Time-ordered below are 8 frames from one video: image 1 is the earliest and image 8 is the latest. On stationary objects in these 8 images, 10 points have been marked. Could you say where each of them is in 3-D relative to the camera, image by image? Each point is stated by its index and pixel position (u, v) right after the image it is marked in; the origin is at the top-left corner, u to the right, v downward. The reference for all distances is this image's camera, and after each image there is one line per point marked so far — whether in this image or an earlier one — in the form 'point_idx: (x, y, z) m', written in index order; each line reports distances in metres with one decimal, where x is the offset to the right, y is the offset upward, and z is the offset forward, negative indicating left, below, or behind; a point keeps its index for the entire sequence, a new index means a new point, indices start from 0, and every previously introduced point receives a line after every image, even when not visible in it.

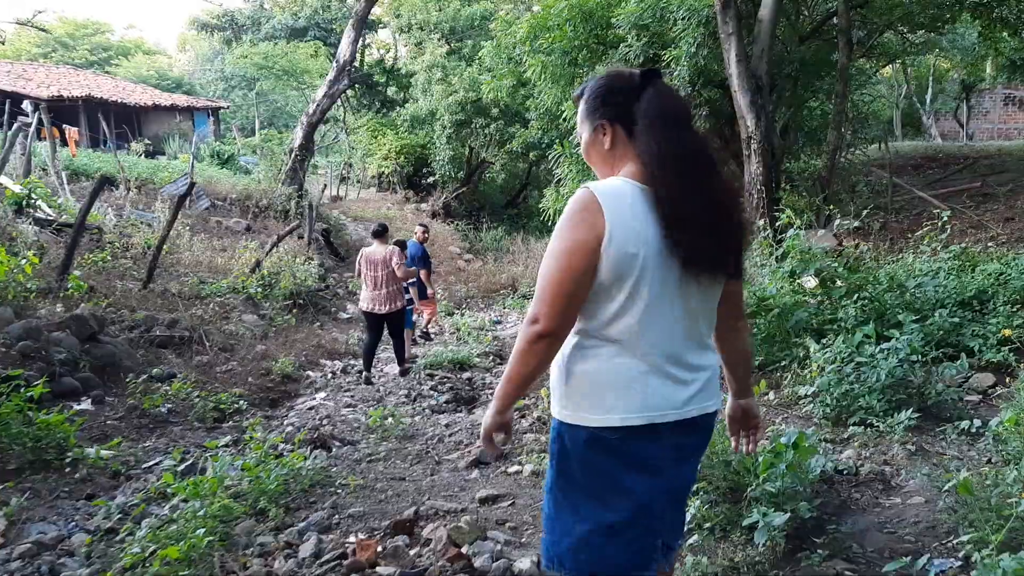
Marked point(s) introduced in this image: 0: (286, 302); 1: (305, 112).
0: (-2.5, -0.1, +10.0) m
1: (-3.7, +3.1, +16.2) m
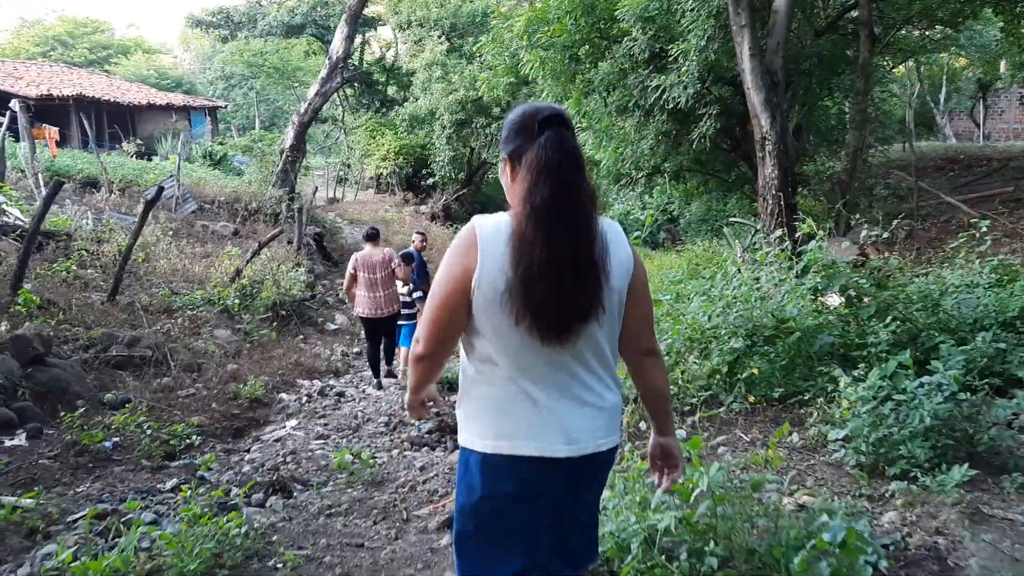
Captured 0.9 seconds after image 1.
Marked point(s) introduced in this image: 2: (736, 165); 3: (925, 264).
0: (-2.5, -0.2, +9.4) m
1: (-3.7, +3.0, +15.6) m
2: (+2.5, +1.4, +10.4) m
3: (+3.1, +0.2, +6.9) m
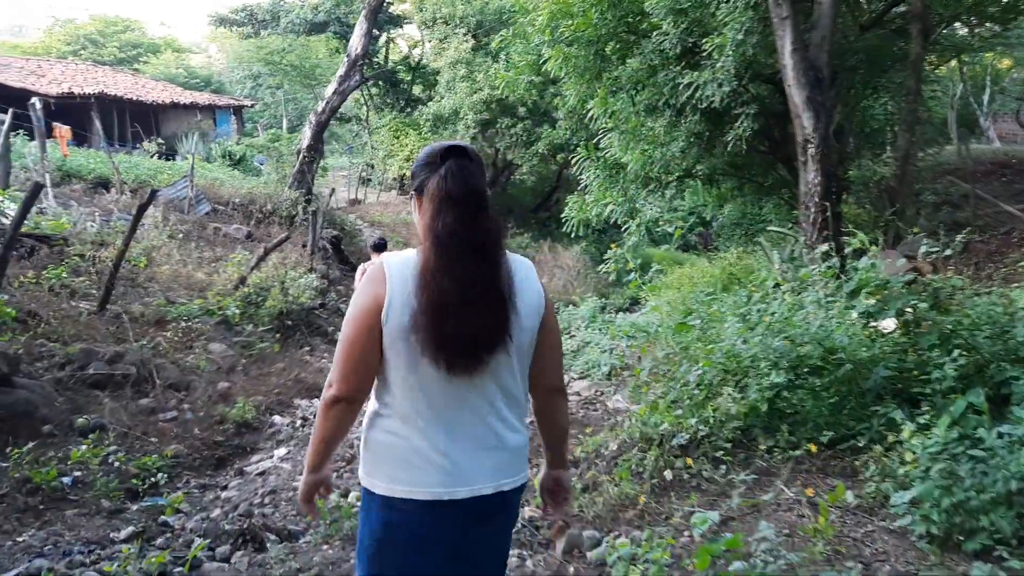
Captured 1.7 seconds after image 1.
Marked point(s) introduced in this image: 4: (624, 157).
0: (-2.3, -0.3, +8.8) m
1: (-3.2, +2.9, +15.1) m
2: (+2.8, +1.3, +9.7) m
3: (+3.2, 0.0, +6.2) m
4: (+1.2, +1.4, +9.8) m
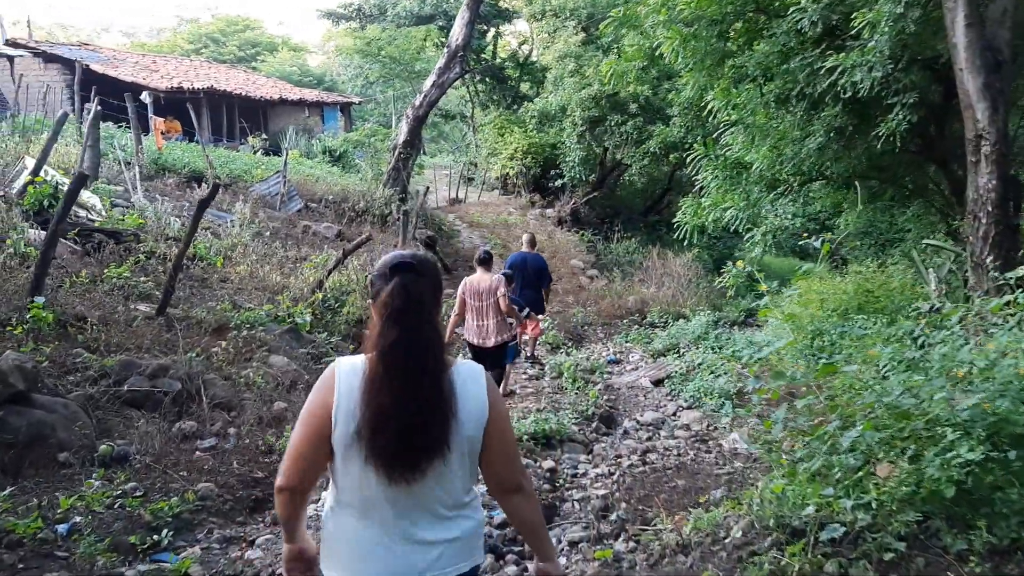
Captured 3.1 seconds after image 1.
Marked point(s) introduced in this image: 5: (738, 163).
0: (-1.4, -0.4, +8.1) m
1: (-1.5, +2.9, +14.3) m
2: (+3.7, +1.1, +8.3) m
3: (+3.7, -0.2, +4.8) m
4: (+2.2, +1.2, +8.6) m
5: (+2.3, +1.3, +9.2) m
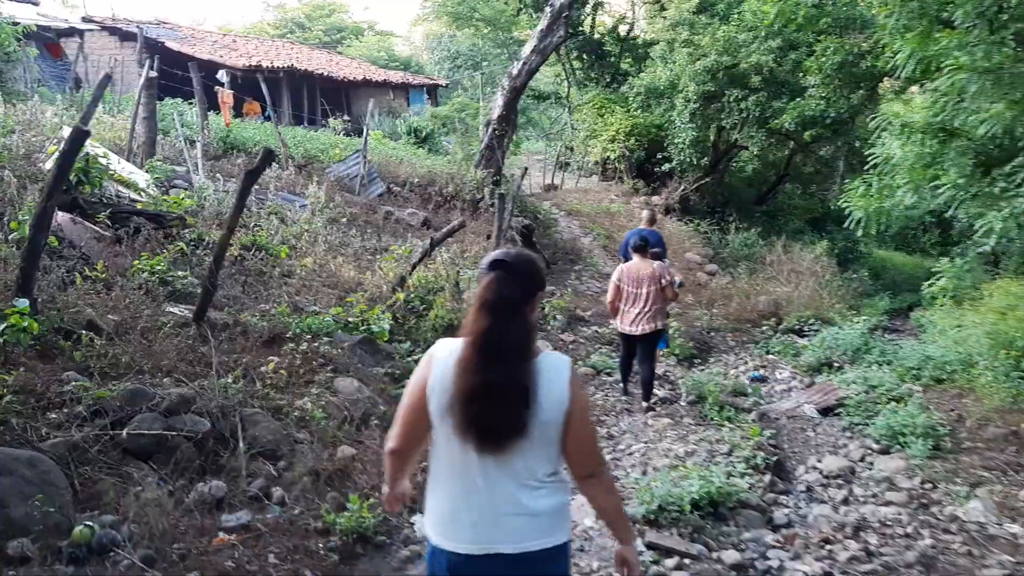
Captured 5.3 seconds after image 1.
0: (-0.5, -0.4, +6.4) m
1: (0.0, +3.0, +12.7) m
2: (+4.7, +1.0, +6.2) m
3: (+4.3, -0.2, +2.7) m
4: (+3.2, +1.2, +6.6) m
5: (+3.3, +1.2, +7.2) m
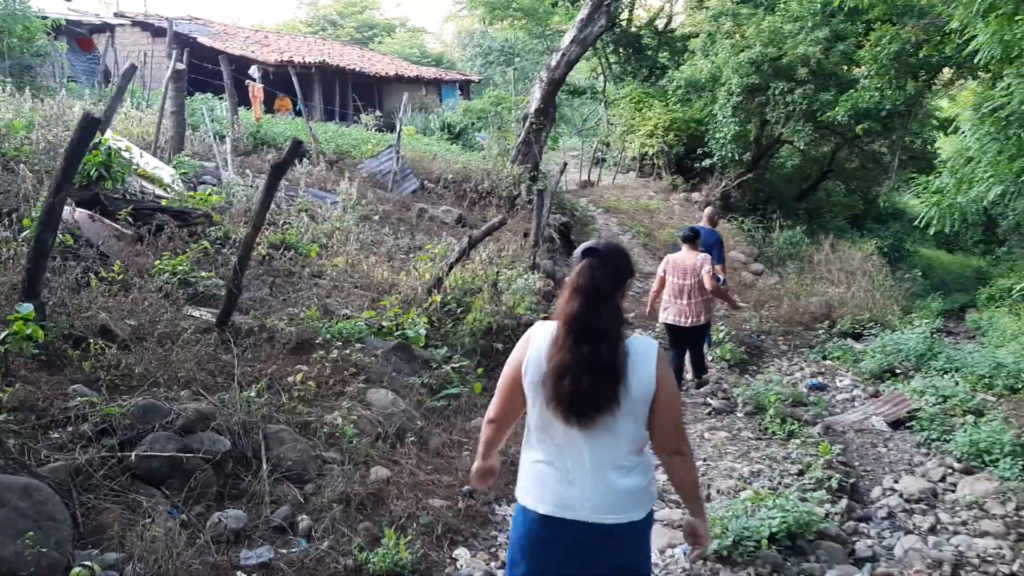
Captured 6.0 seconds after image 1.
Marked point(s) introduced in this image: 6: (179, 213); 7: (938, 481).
0: (-0.2, -0.4, +6.0) m
1: (+0.5, +3.0, +12.2) m
2: (+4.9, +1.0, +5.6) m
3: (+4.5, -0.3, +2.1) m
4: (+3.5, +1.2, +6.1) m
5: (+3.6, +1.2, +6.7) m
6: (-2.3, +0.5, +6.4) m
7: (+2.4, -1.1, +5.1) m
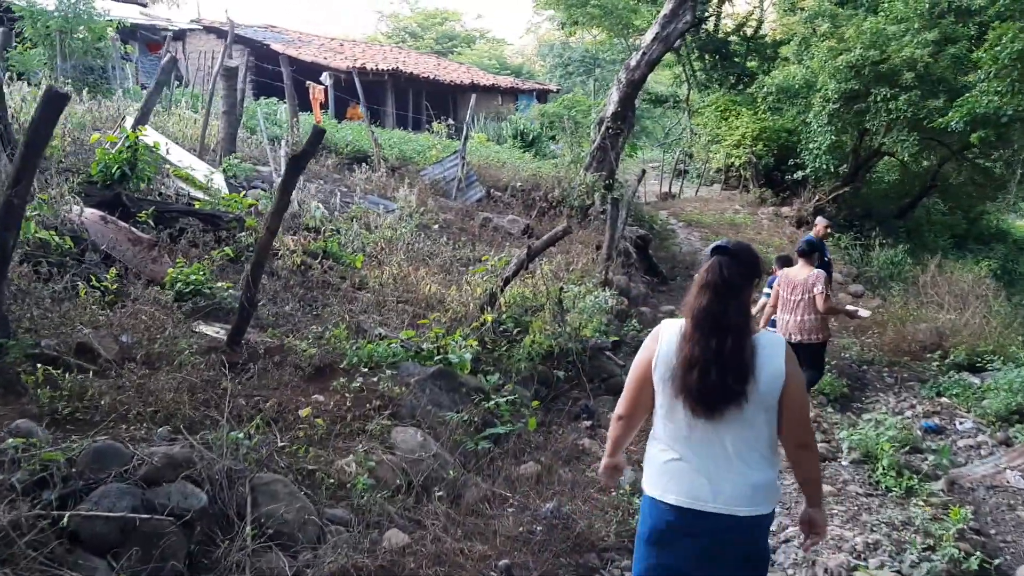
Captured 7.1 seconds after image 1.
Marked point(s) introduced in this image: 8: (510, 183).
0: (+0.1, -0.5, +5.2) m
1: (+1.4, +2.7, +11.4) m
2: (+5.3, +0.8, +4.4) m
3: (+4.5, -0.4, +0.9) m
4: (+3.8, +1.0, +5.0) m
5: (+4.0, +1.0, +5.6) m
6: (-1.9, +0.4, +5.8) m
7: (+2.6, -1.2, +4.1) m
8: (0.0, +1.3, +11.2) m
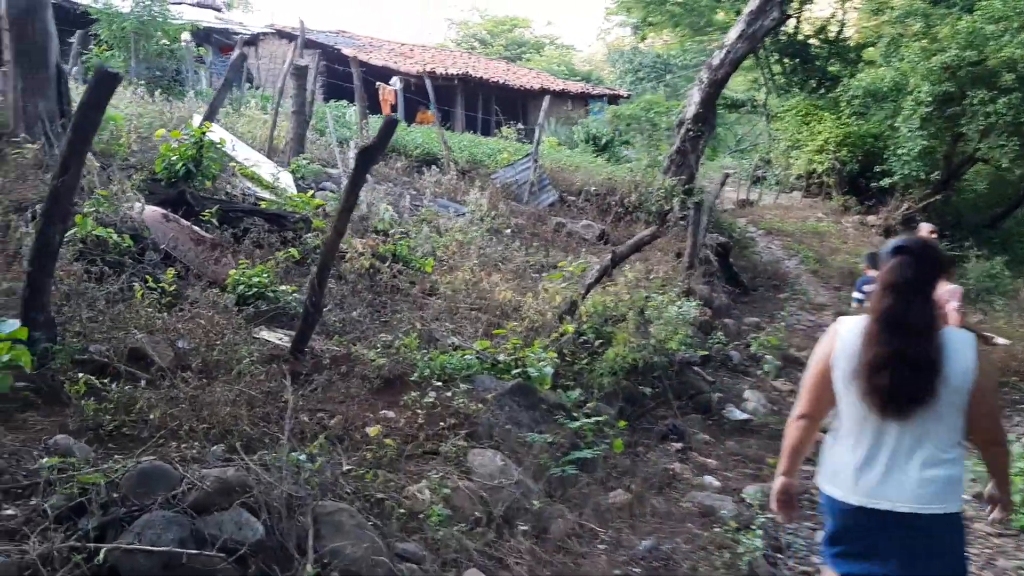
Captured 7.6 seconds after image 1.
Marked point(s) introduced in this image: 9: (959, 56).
0: (+0.5, -0.5, +4.8) m
1: (+2.3, +2.6, +10.9) m
2: (+5.6, +0.7, +3.6) m
3: (+4.6, -0.5, +0.2) m
4: (+4.3, +0.9, +4.3) m
5: (+4.5, +0.9, +4.9) m
6: (-1.4, +0.4, +5.5) m
7: (+3.0, -1.3, +3.5) m
8: (+0.8, +1.2, +10.7) m
9: (+5.9, +3.1, +12.2) m
